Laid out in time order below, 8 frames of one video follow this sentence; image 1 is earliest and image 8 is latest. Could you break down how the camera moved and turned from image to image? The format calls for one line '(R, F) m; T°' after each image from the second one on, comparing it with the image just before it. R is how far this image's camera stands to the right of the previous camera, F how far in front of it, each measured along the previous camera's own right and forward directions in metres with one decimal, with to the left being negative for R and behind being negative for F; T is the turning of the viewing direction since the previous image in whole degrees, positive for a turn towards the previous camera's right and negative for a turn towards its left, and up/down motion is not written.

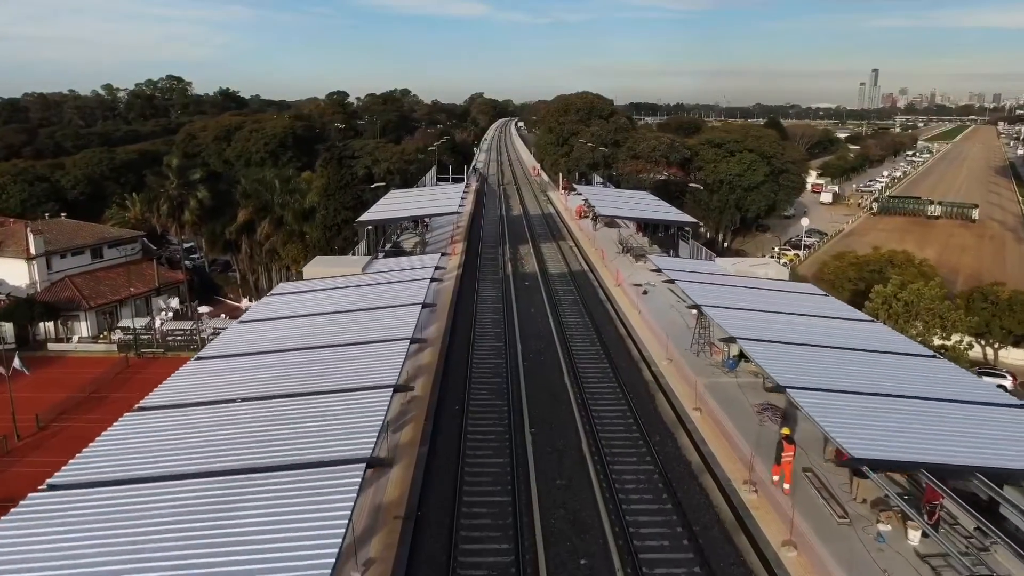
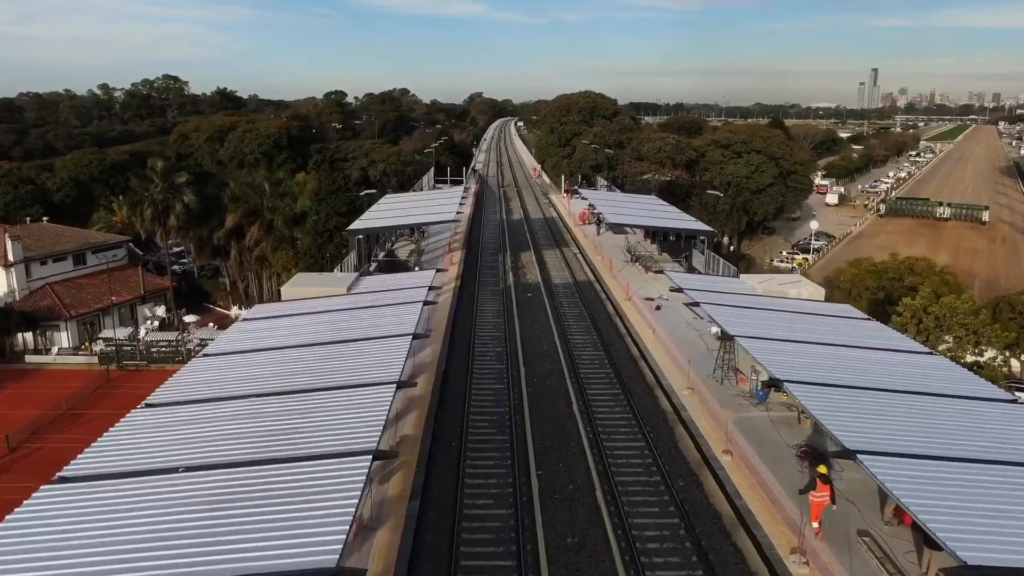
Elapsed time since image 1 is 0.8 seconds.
(-0.1, +1.6) m; 0°
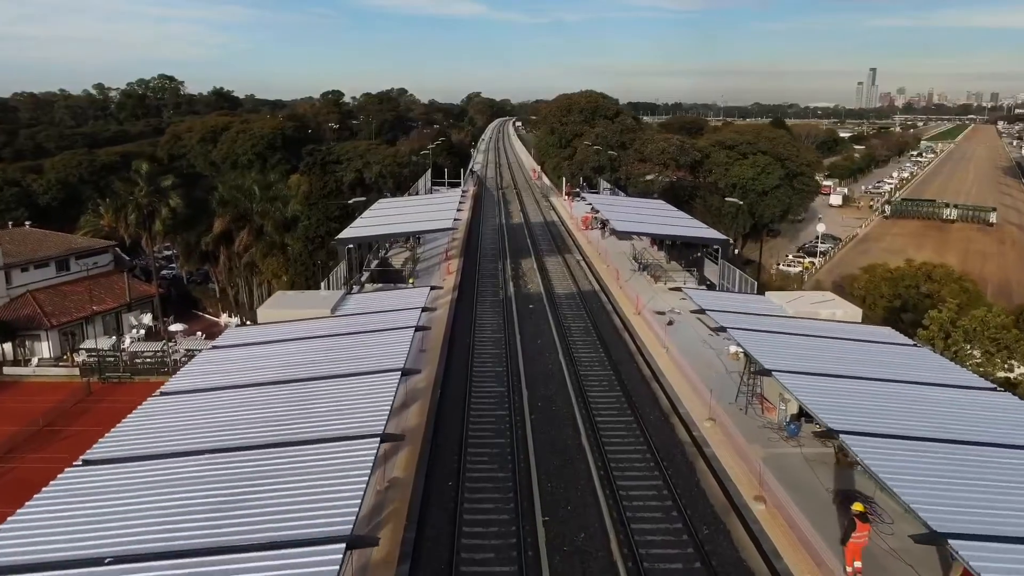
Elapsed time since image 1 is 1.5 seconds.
(-0.1, +1.3) m; 0°
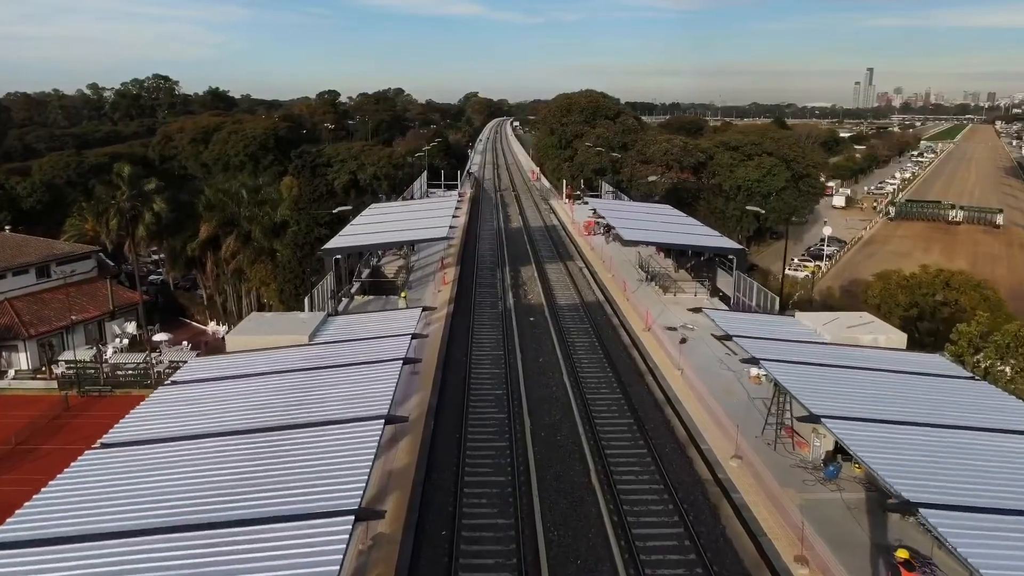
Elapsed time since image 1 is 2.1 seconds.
(-0.1, +1.4) m; 0°
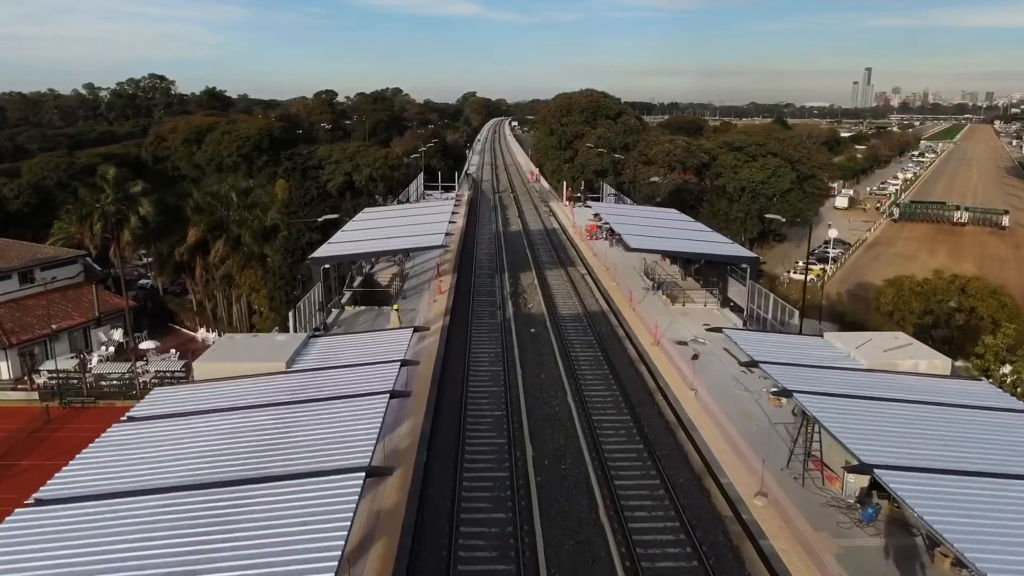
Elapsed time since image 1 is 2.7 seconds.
(0.0, +1.1) m; 0°
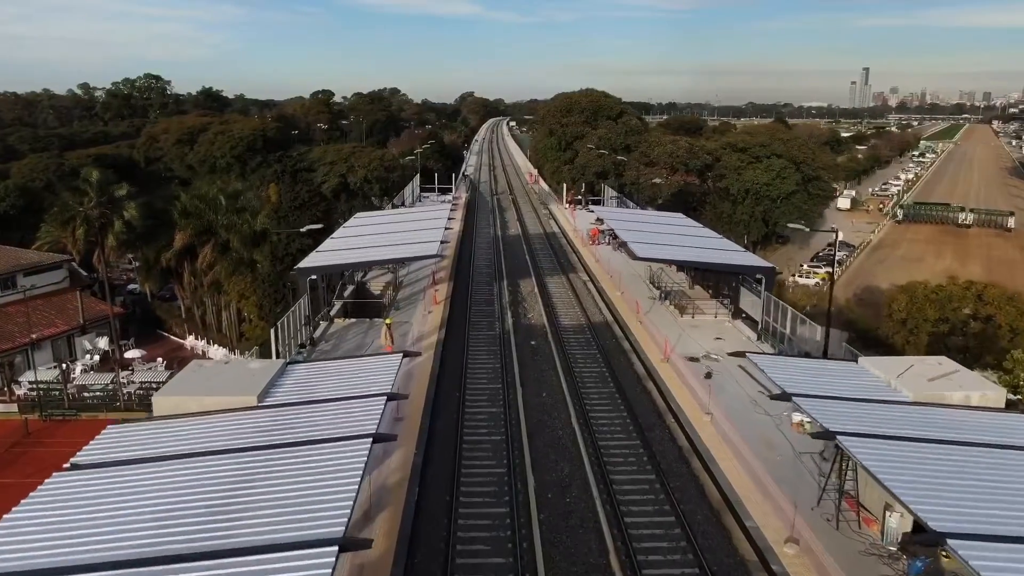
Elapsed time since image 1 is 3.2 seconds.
(0.0, +1.1) m; 0°
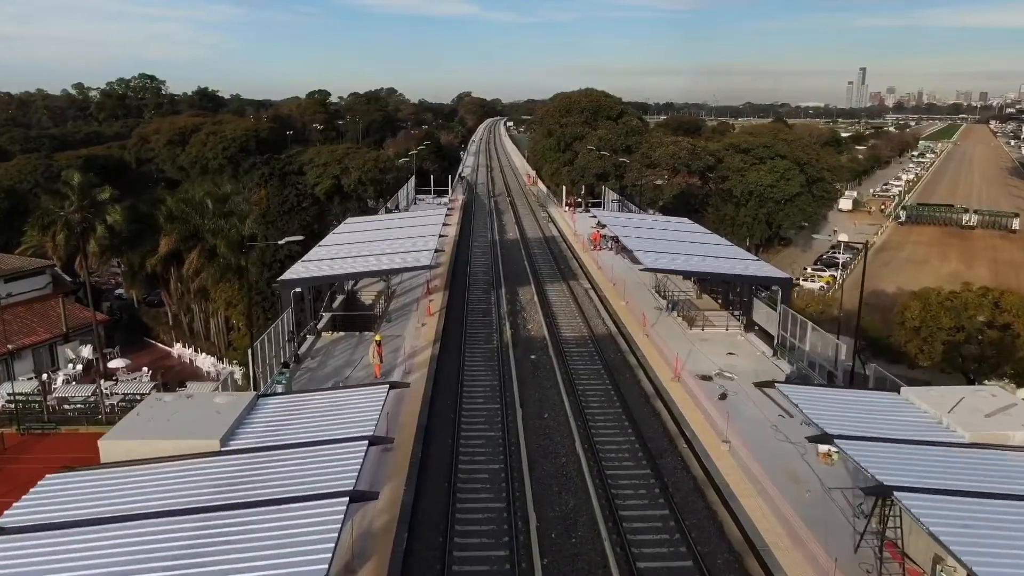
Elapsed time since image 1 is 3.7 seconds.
(0.0, +1.1) m; 0°
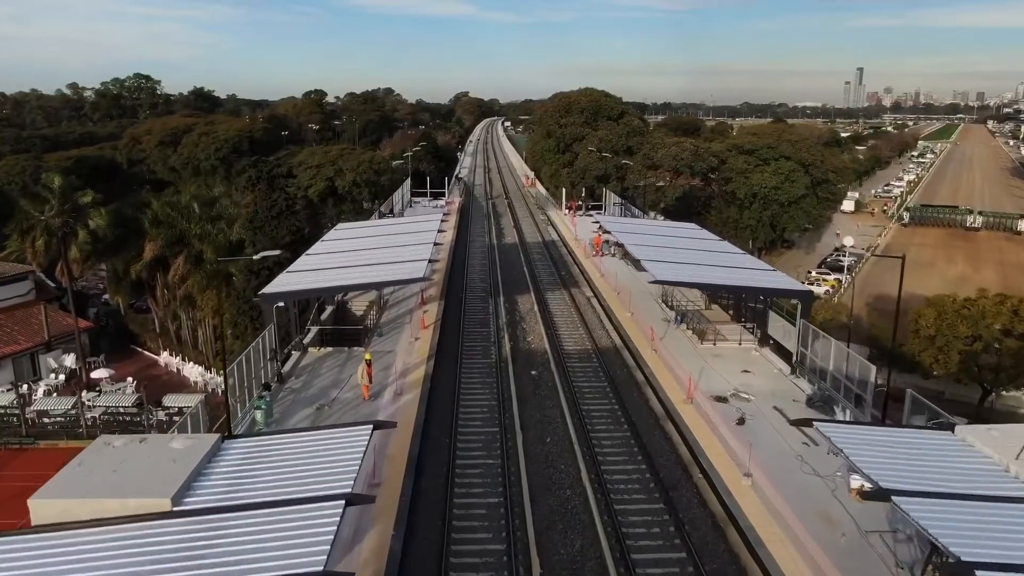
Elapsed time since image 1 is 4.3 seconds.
(0.0, +1.1) m; 0°
